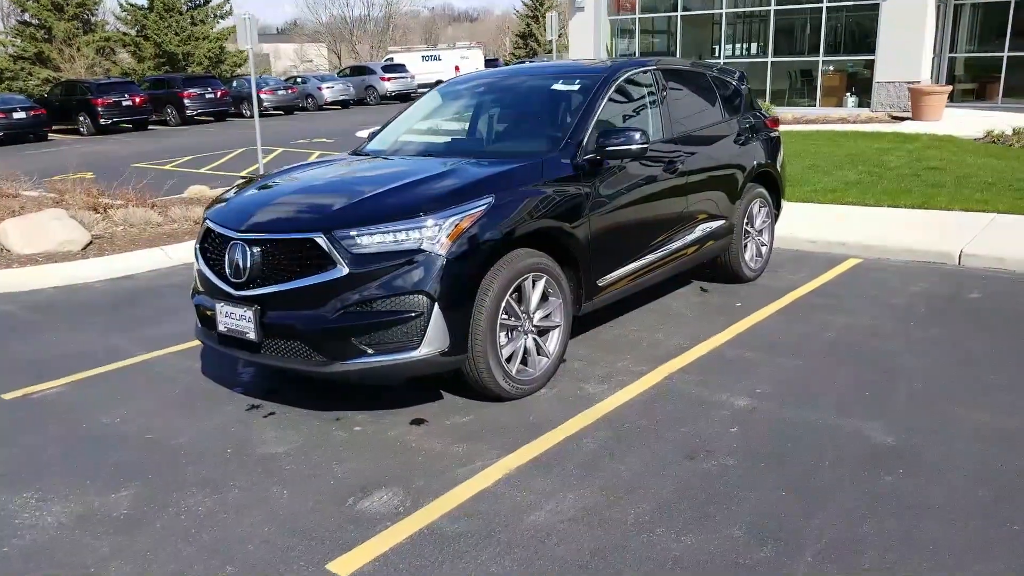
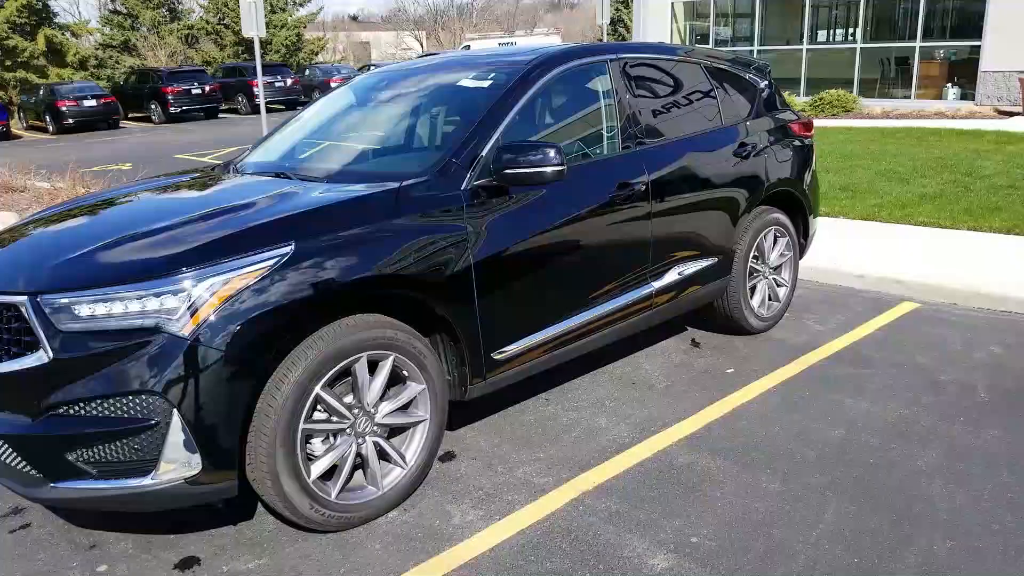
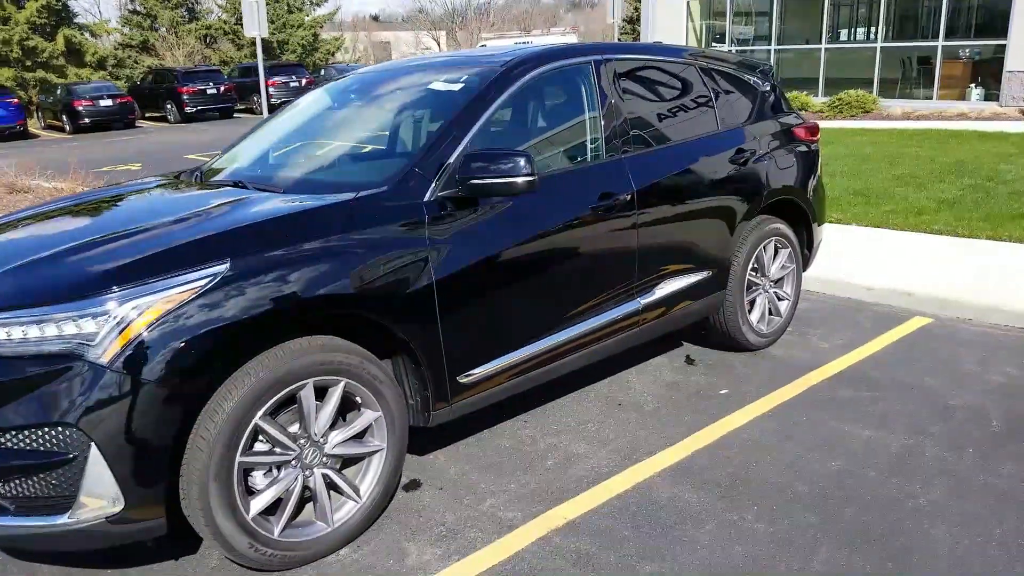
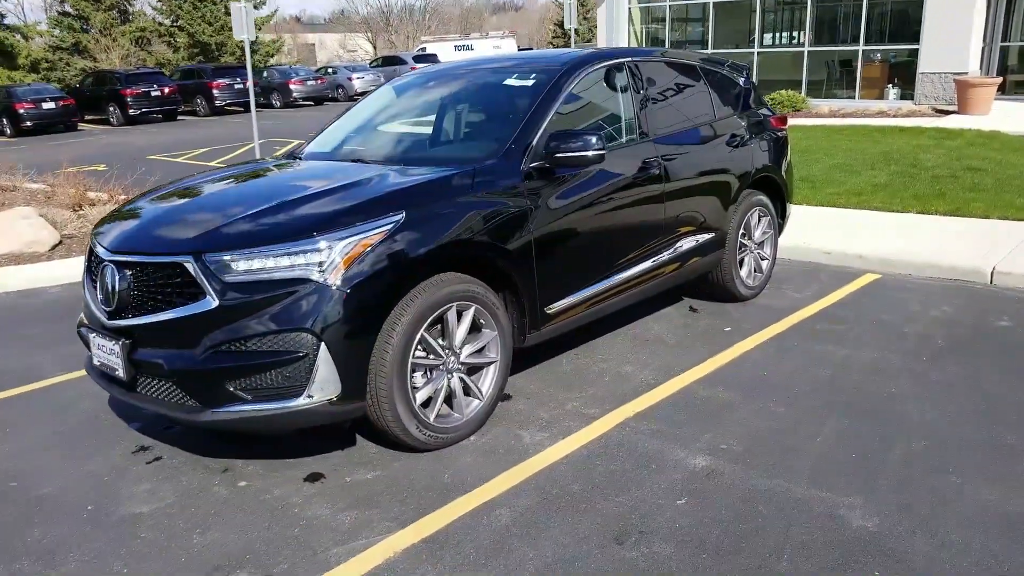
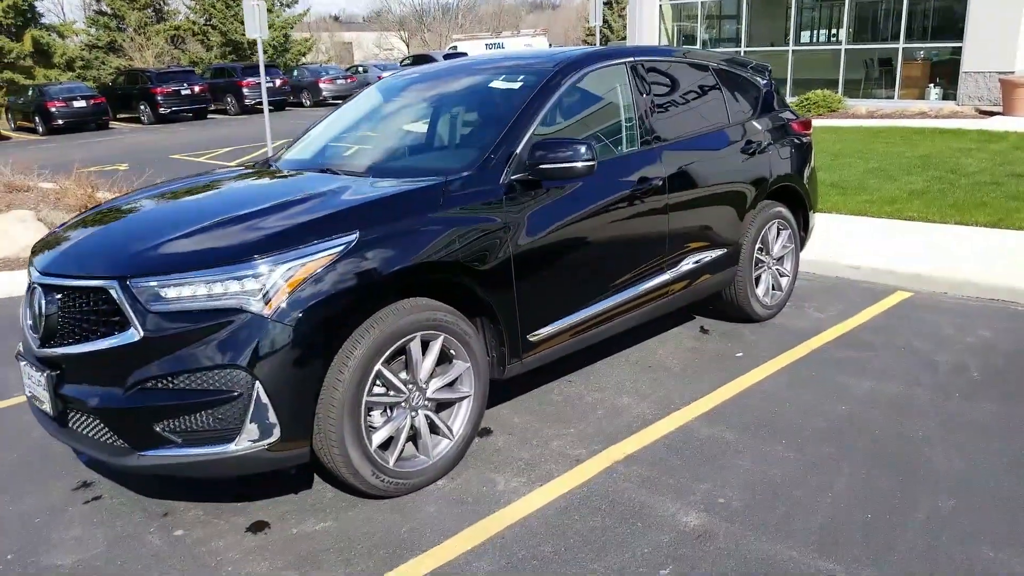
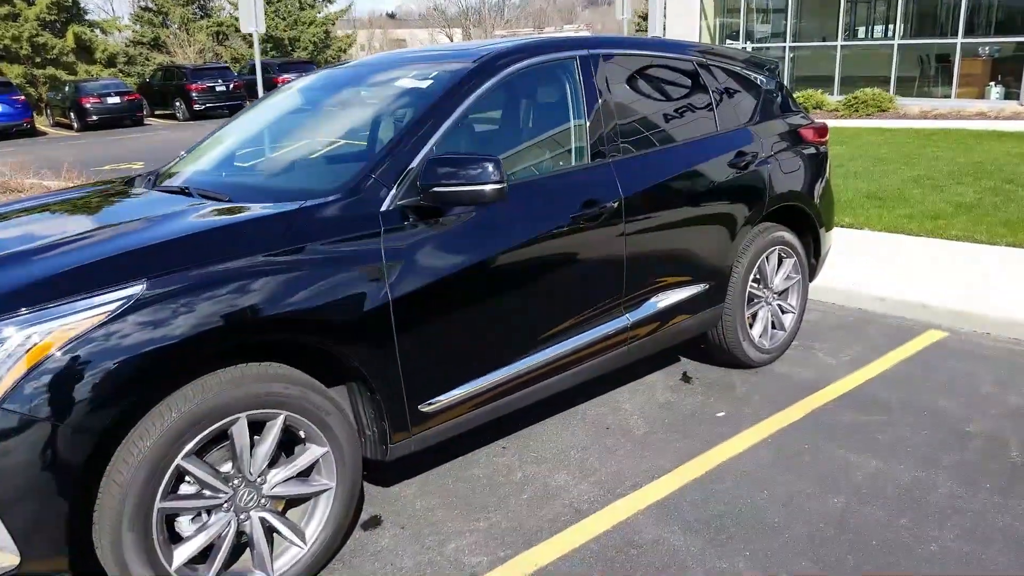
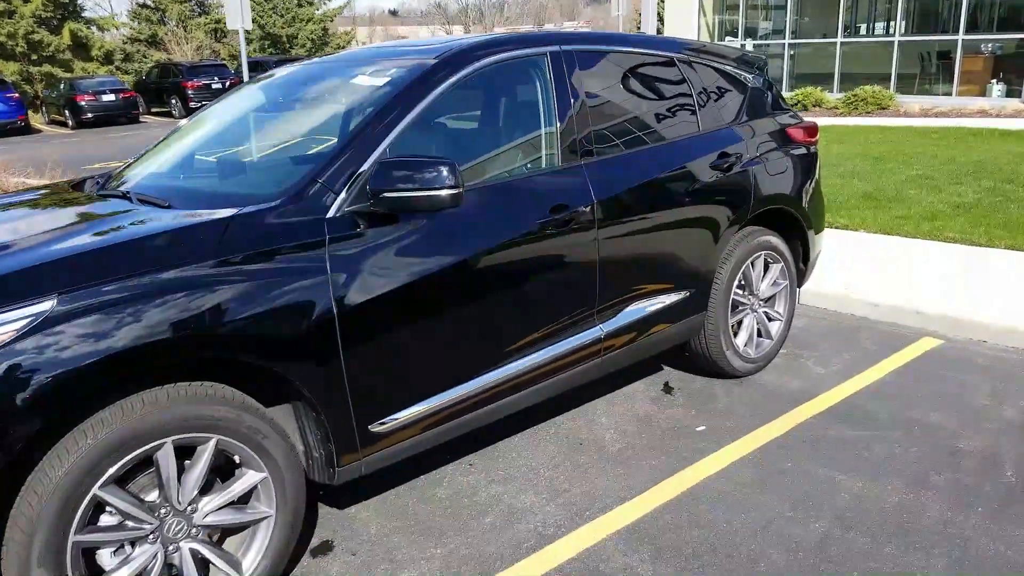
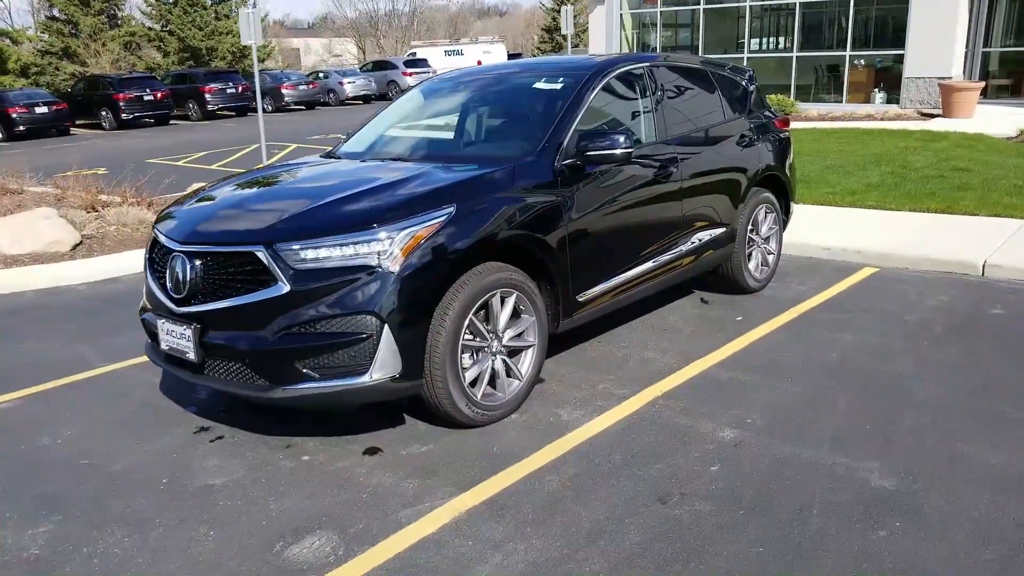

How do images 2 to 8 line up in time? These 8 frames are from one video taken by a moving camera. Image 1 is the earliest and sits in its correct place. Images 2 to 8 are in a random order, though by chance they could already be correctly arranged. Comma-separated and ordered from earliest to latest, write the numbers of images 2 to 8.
8, 4, 5, 2, 3, 6, 7
